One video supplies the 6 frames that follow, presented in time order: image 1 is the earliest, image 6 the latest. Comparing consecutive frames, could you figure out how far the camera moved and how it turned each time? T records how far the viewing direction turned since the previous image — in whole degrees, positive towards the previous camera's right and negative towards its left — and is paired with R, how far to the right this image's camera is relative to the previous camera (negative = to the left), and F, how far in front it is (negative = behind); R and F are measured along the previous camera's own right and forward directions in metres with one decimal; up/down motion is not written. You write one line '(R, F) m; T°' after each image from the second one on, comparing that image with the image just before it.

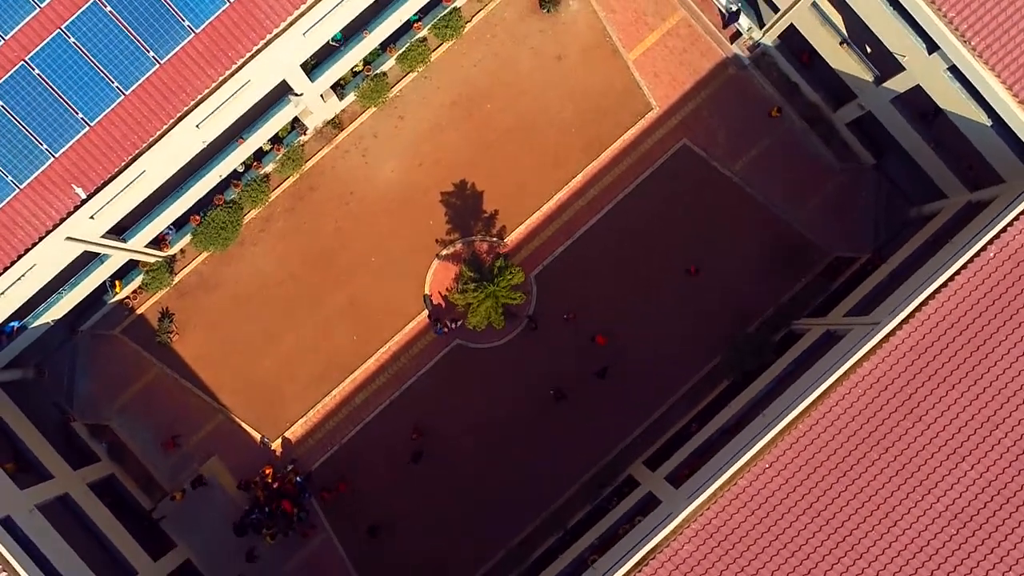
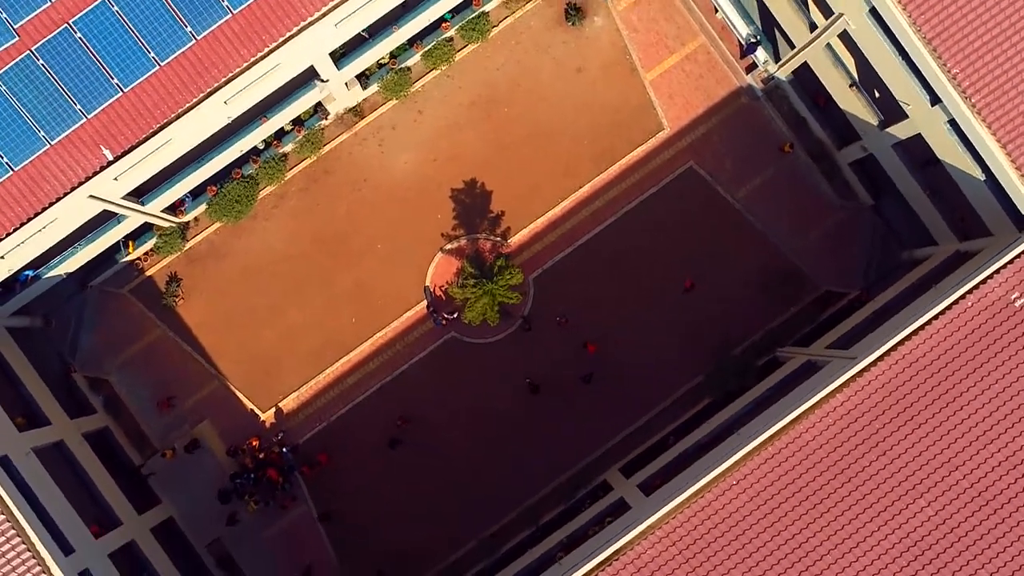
(+0.1, -0.7) m; 0°
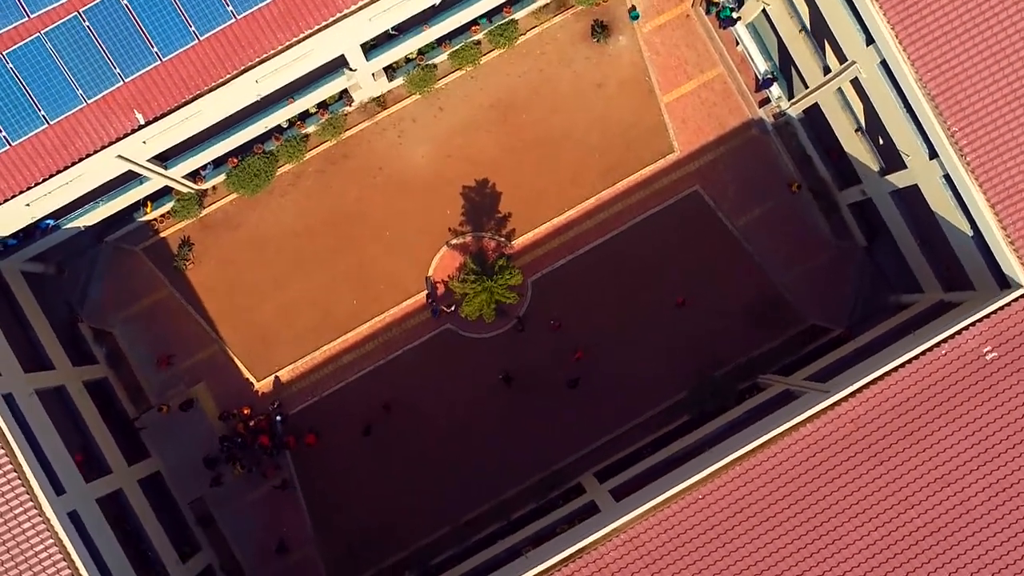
(+0.1, -0.8) m; 0°
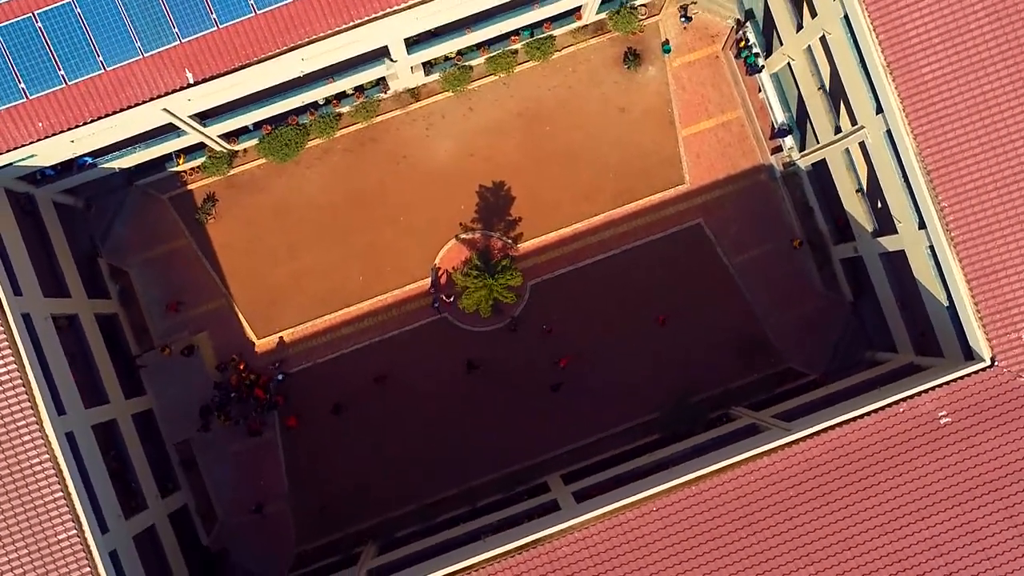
(+0.1, -1.2) m; 0°
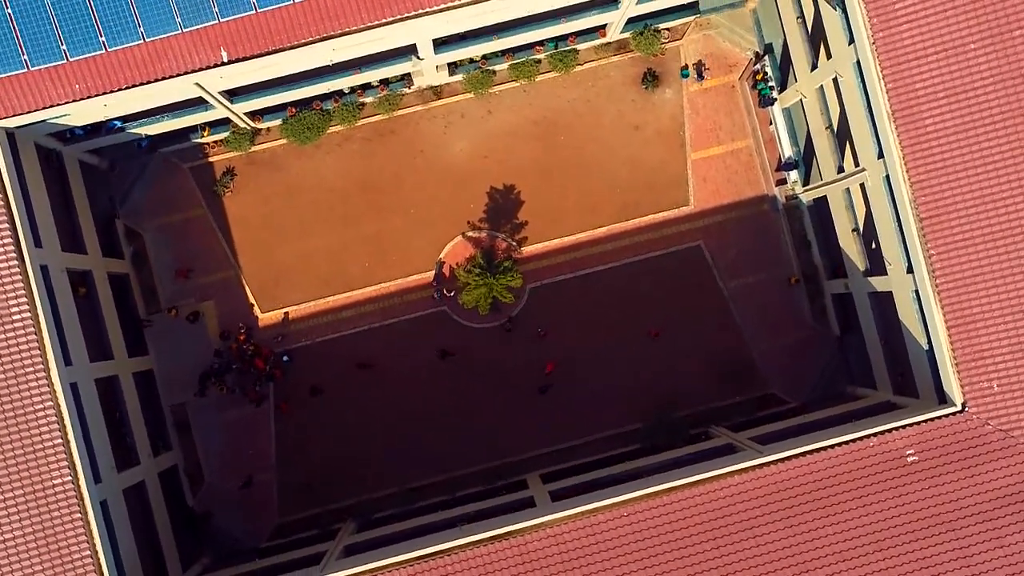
(+0.1, -0.8) m; 0°
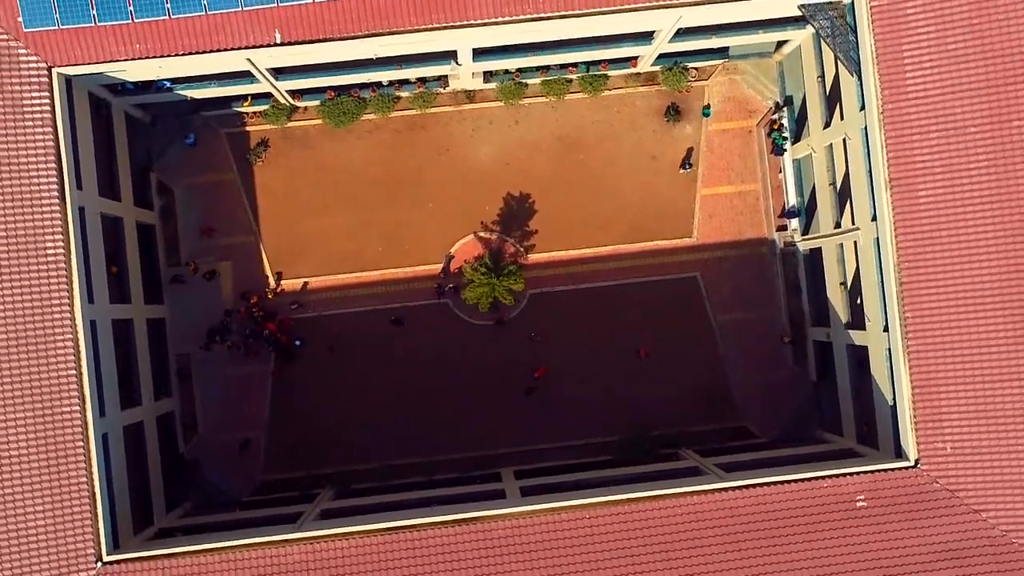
(+0.1, -1.4) m; 0°
